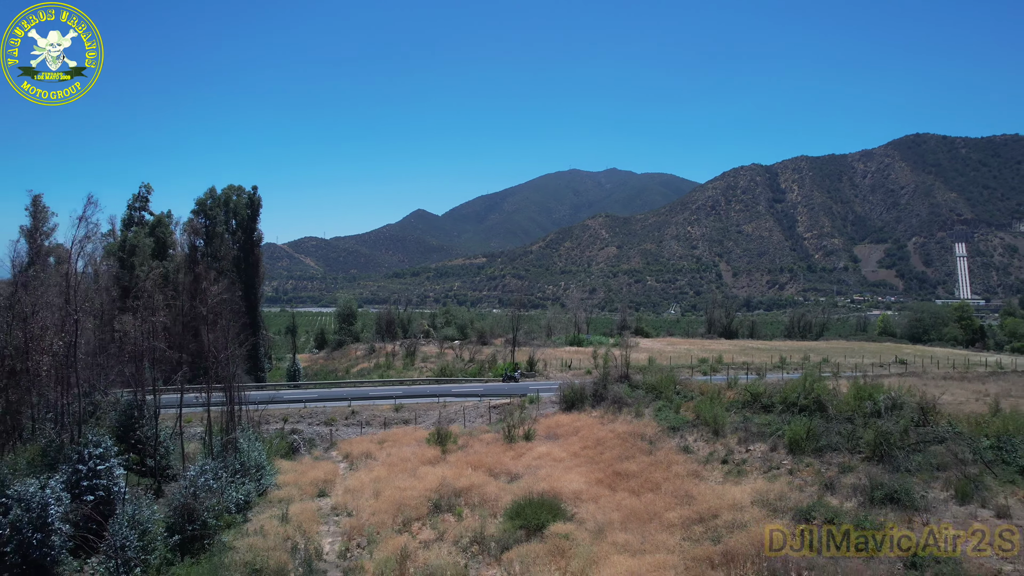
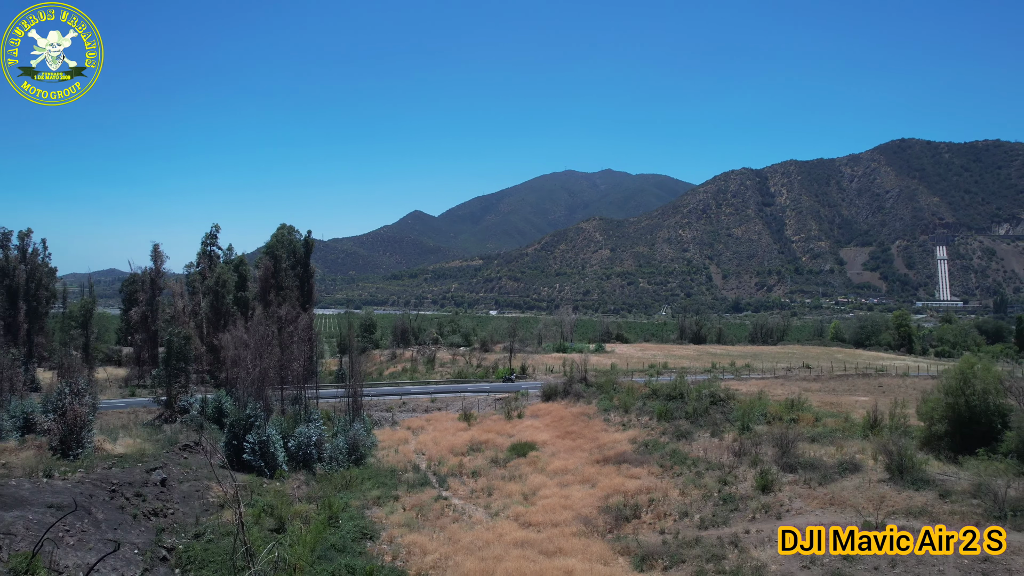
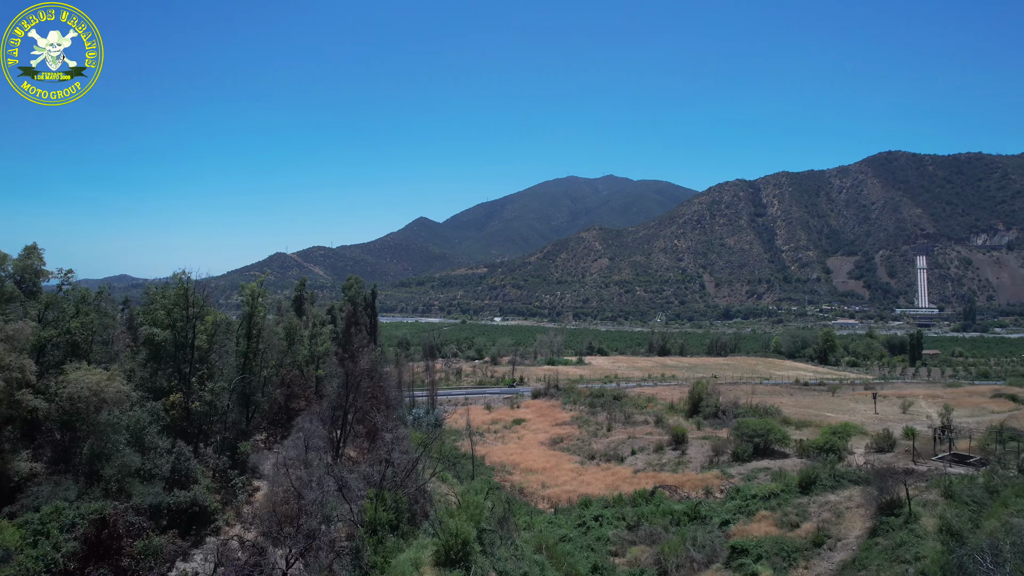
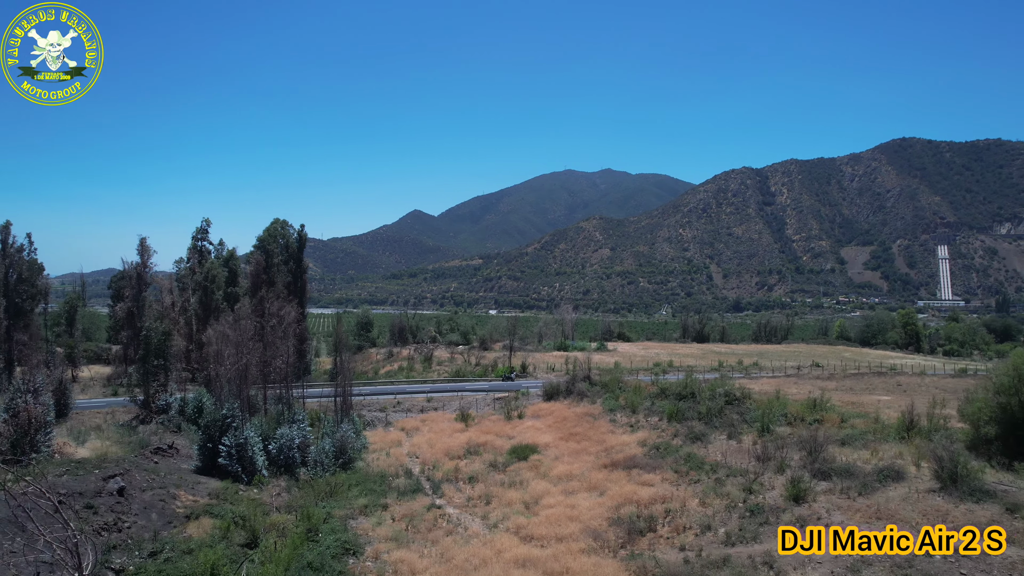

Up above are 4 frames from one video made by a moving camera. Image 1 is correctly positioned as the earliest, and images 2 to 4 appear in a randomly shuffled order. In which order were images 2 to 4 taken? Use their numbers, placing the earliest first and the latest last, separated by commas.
4, 2, 3
